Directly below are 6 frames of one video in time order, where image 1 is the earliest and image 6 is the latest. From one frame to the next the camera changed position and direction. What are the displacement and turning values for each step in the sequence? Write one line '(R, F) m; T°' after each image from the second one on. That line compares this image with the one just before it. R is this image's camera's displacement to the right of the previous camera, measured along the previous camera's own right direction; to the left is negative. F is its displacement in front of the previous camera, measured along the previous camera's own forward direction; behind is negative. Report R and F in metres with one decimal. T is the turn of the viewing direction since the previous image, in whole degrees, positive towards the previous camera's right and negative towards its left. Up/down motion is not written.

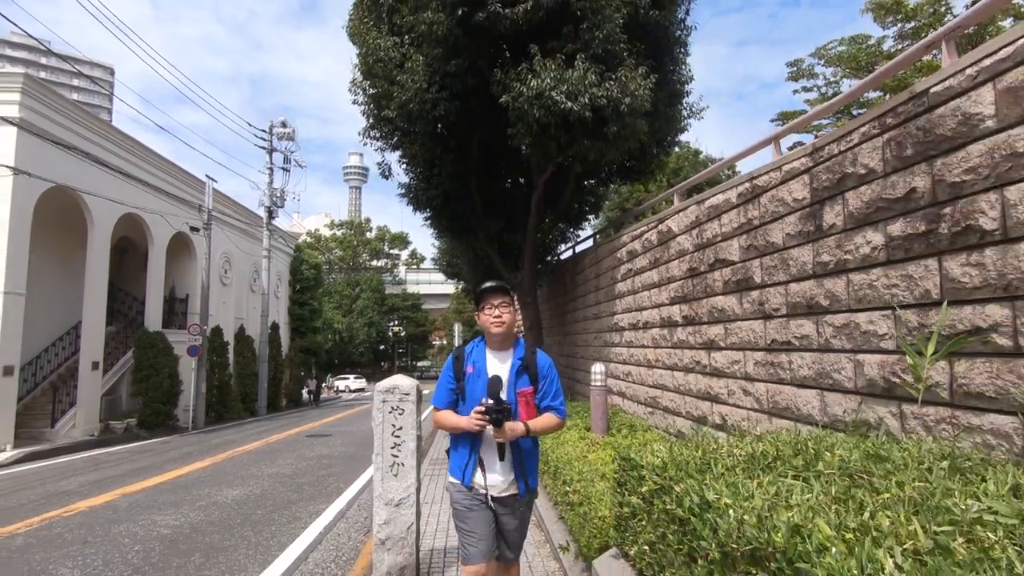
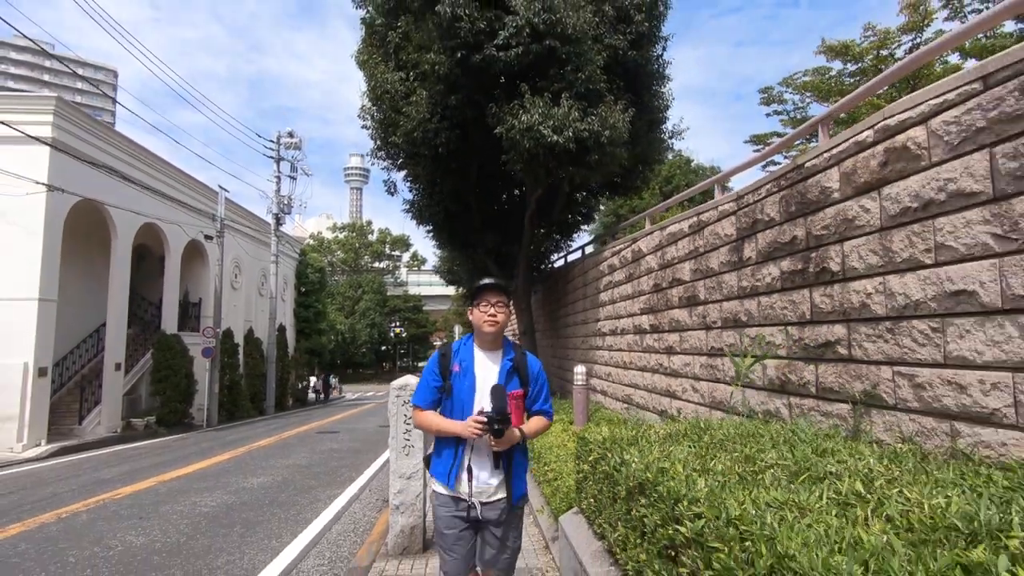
(+0.1, -1.1) m; 0°
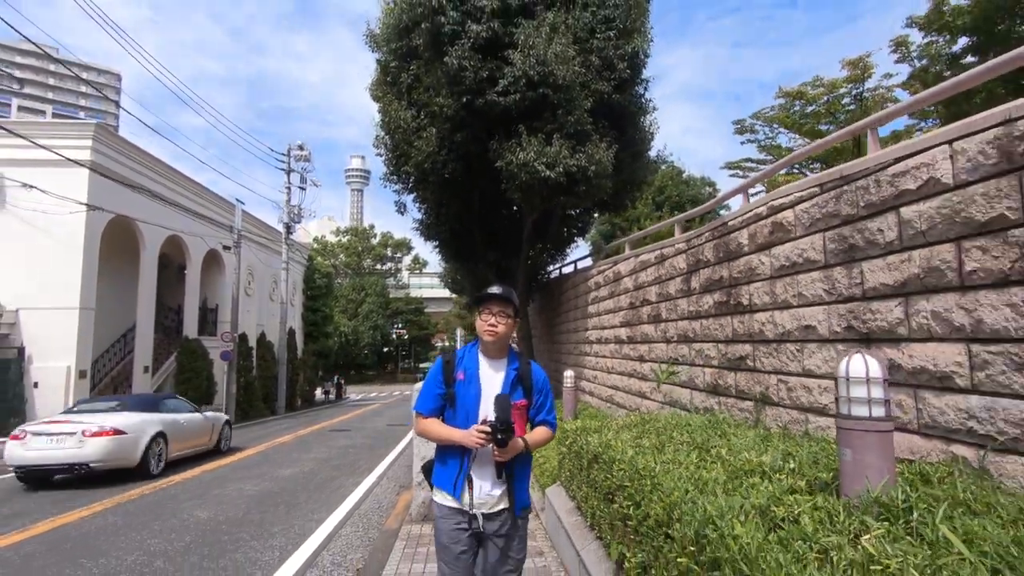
(0.0, -1.4) m; 0°
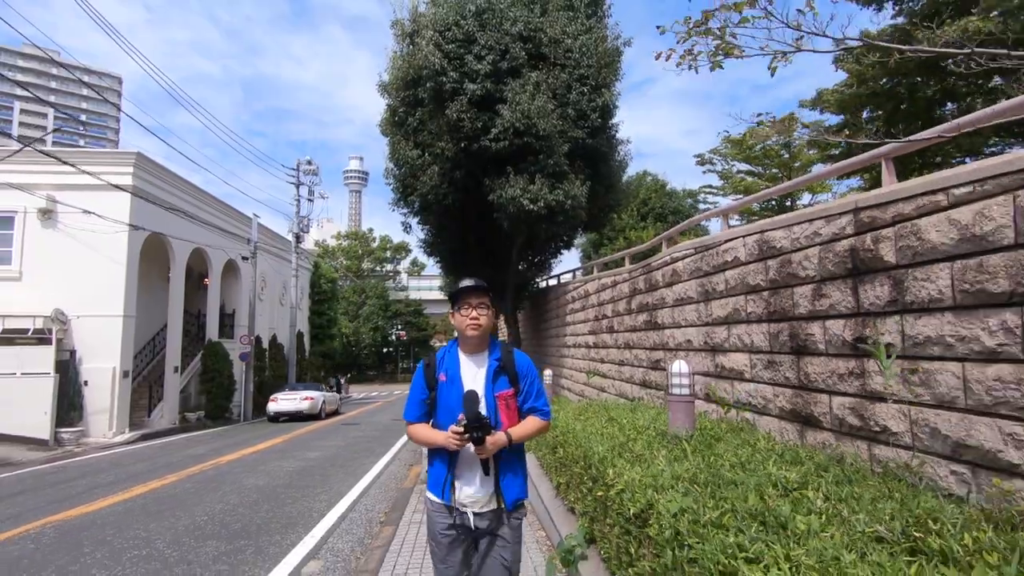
(+0.2, -2.2) m; 0°
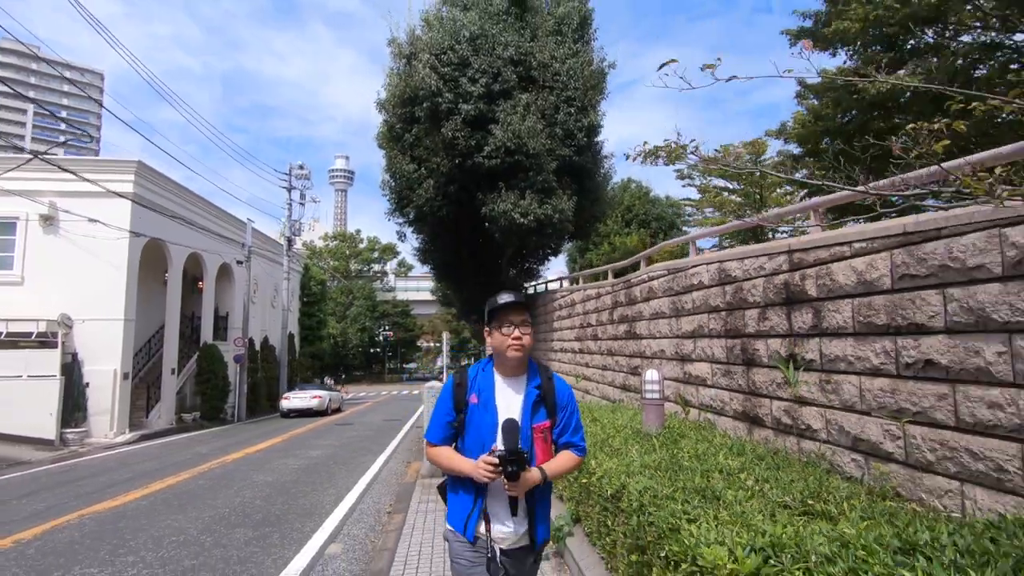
(-0.1, -0.9) m; +1°
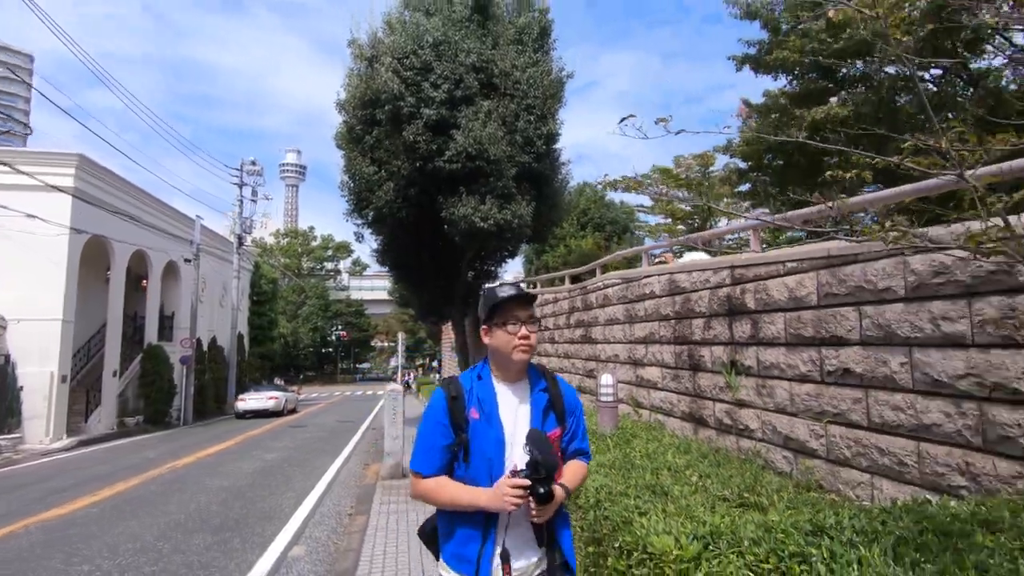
(-0.1, -0.3) m; +5°
